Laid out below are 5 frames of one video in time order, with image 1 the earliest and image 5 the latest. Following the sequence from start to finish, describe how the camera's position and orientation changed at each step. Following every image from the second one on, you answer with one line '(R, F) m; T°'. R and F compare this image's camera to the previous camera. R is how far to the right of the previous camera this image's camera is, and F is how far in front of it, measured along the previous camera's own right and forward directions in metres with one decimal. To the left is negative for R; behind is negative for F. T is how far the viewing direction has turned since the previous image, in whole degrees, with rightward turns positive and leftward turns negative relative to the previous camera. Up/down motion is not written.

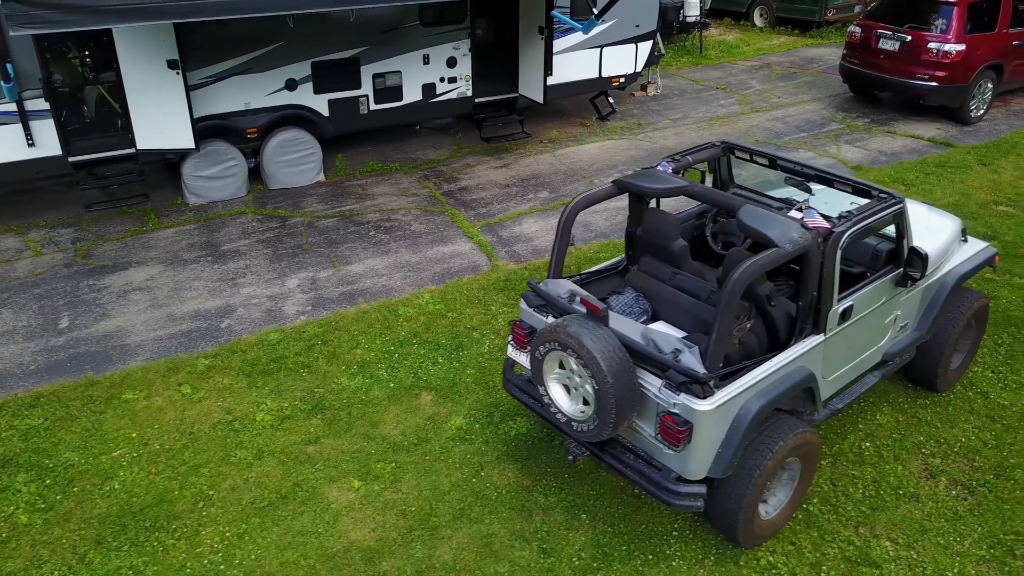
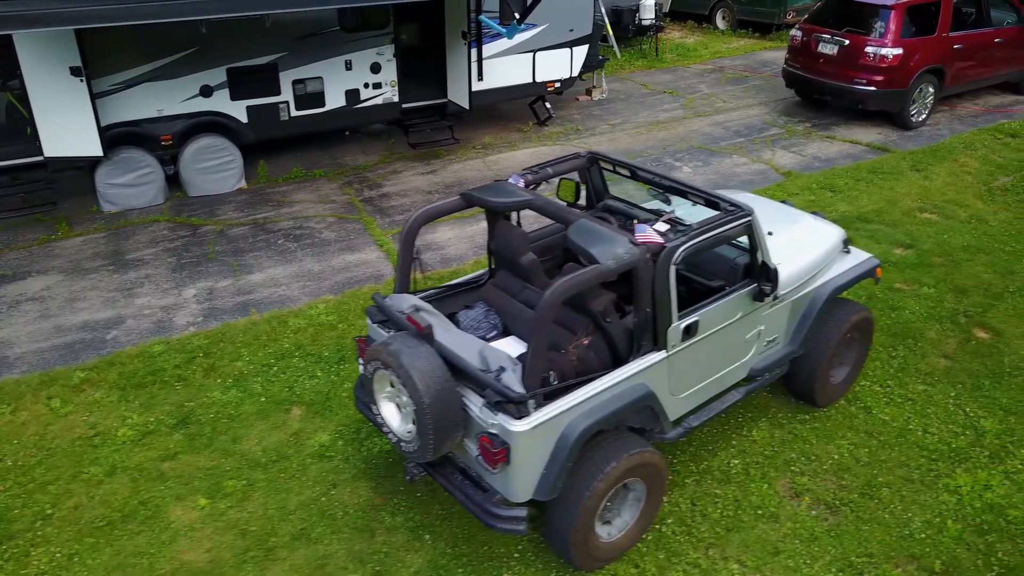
(+0.9, +0.1) m; 0°
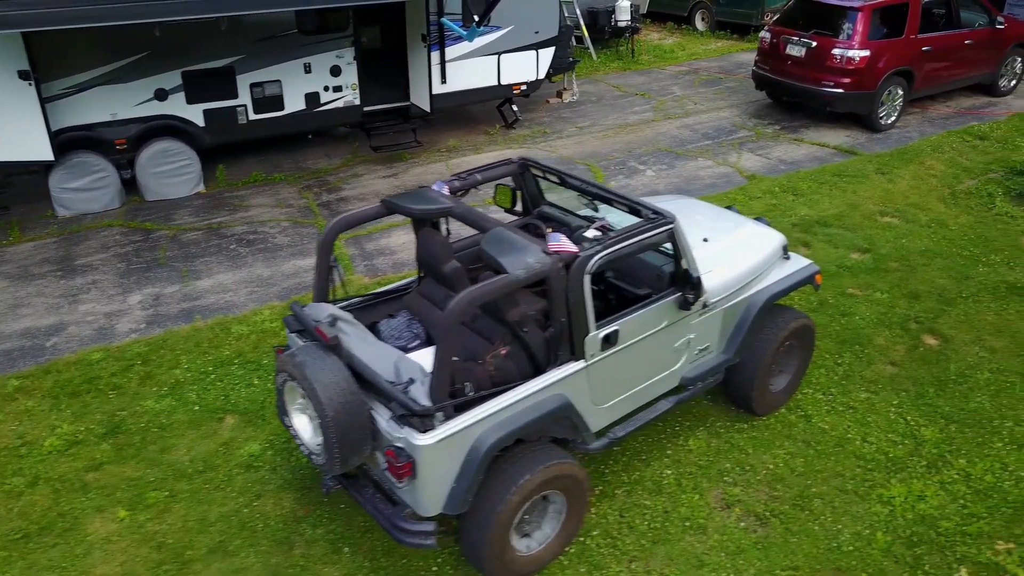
(+0.4, +0.1) m; 0°
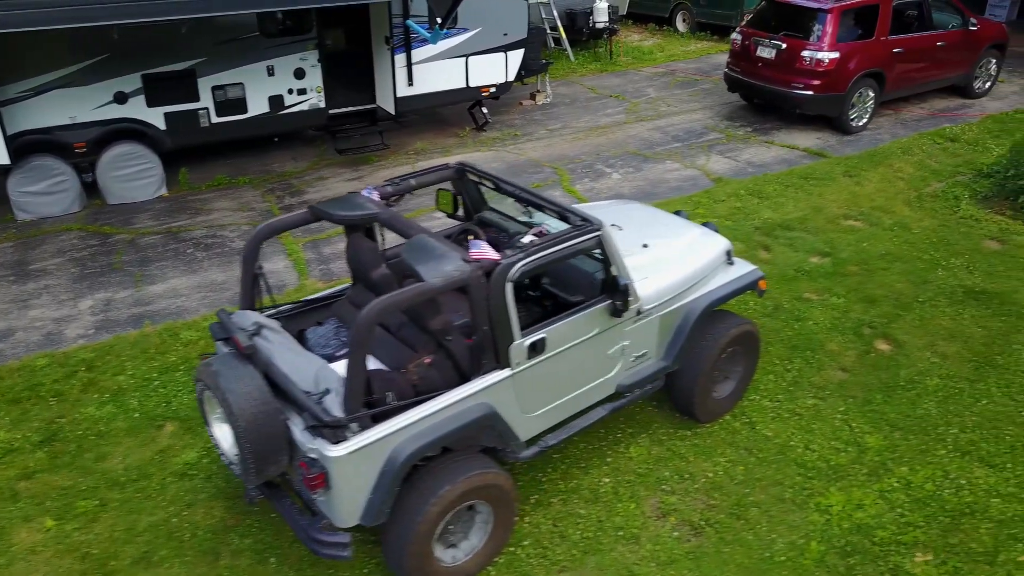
(+0.4, +0.1) m; 0°
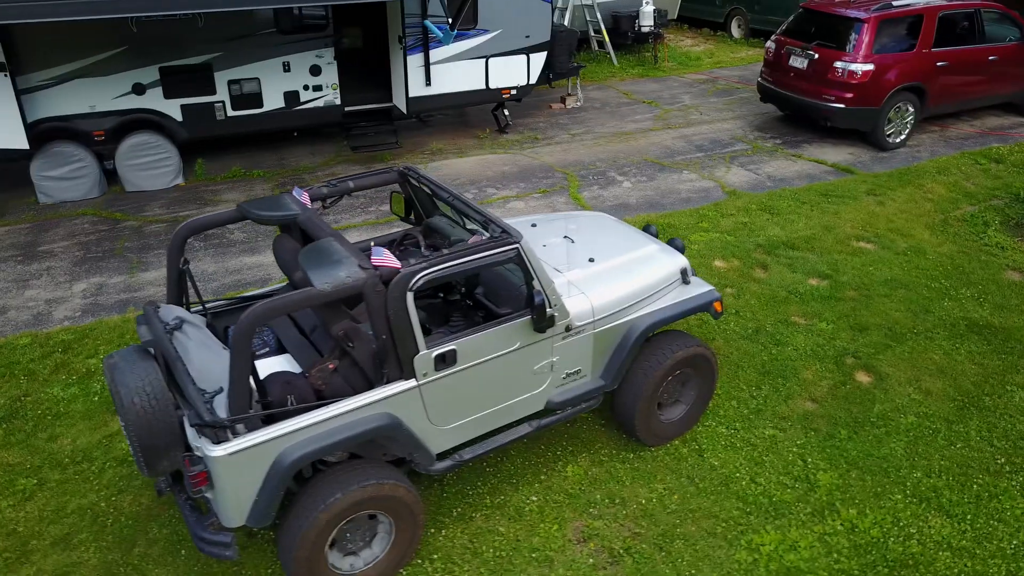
(+0.8, +0.1) m; -5°
